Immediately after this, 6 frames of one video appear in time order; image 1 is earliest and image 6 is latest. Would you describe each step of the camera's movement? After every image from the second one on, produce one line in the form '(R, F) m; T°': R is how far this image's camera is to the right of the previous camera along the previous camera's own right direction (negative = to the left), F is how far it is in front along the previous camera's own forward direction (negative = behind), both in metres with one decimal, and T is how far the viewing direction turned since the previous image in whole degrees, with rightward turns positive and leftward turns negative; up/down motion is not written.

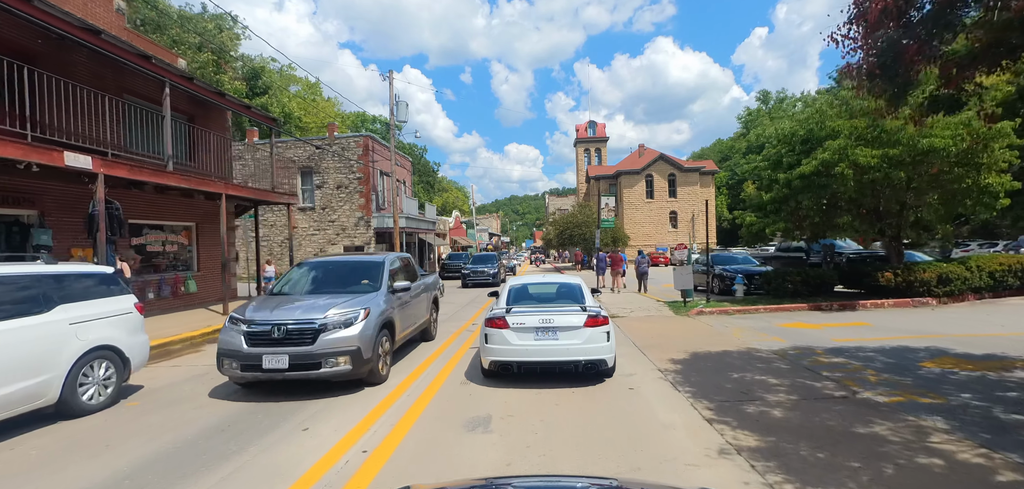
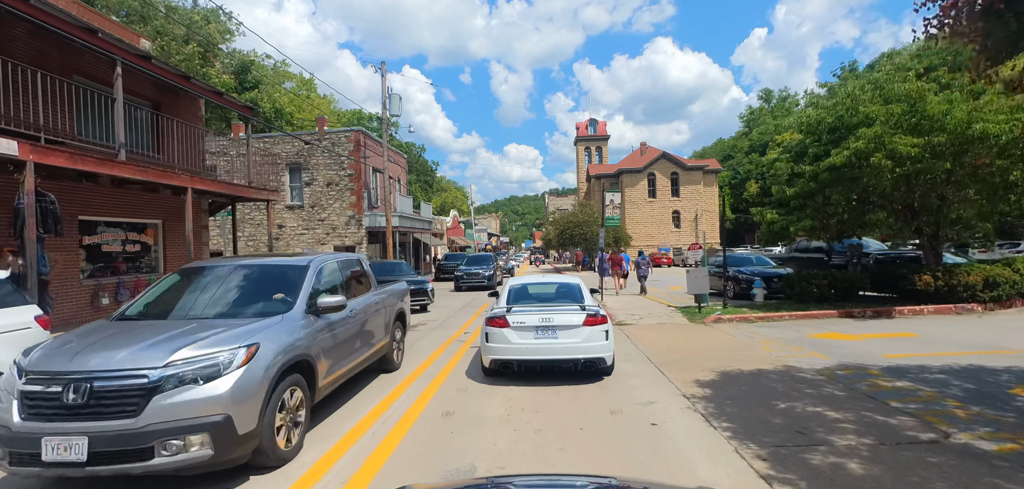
(+0.1, +1.3) m; 0°
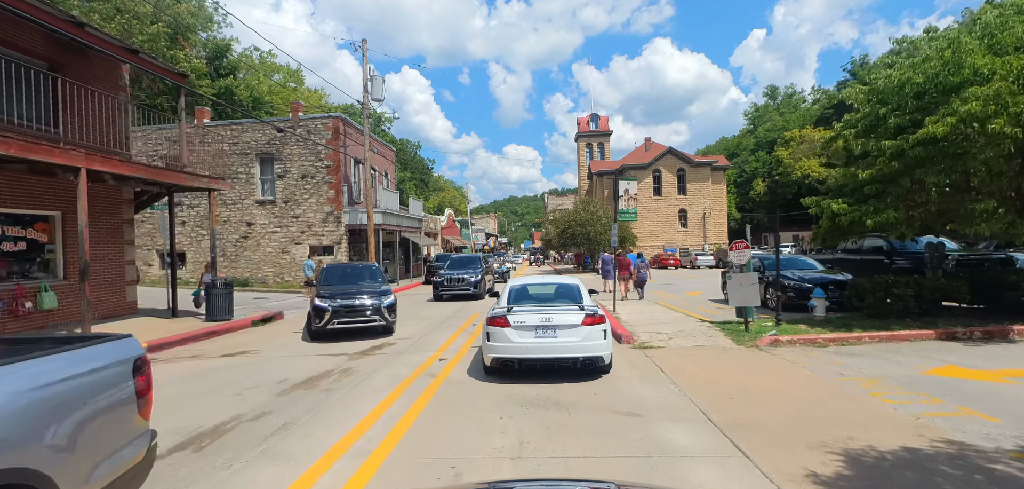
(+0.2, +2.8) m; 0°
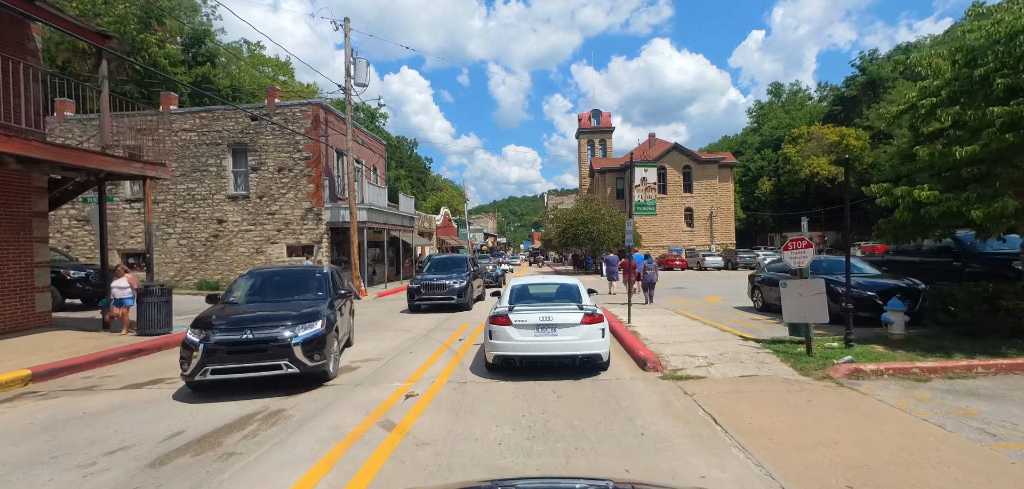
(+0.1, +2.2) m; 0°
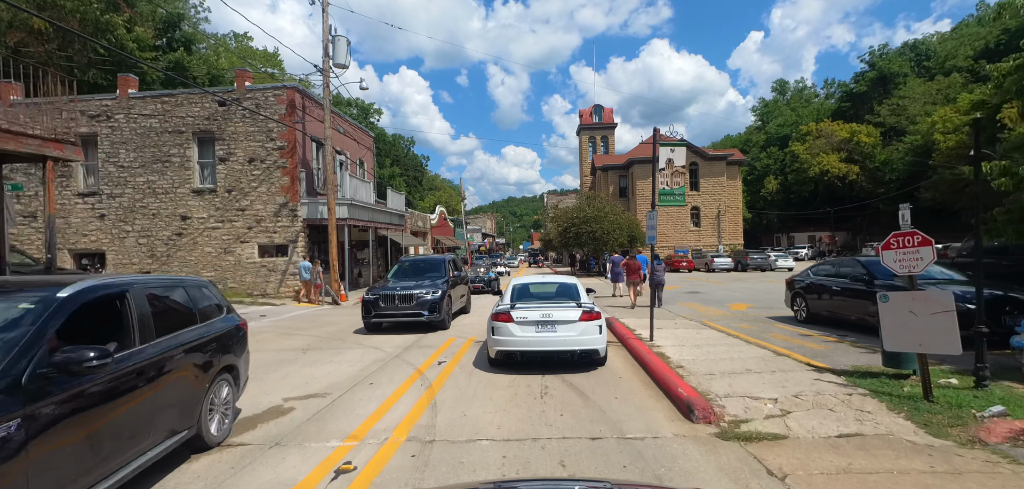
(+0.1, +2.2) m; 0°
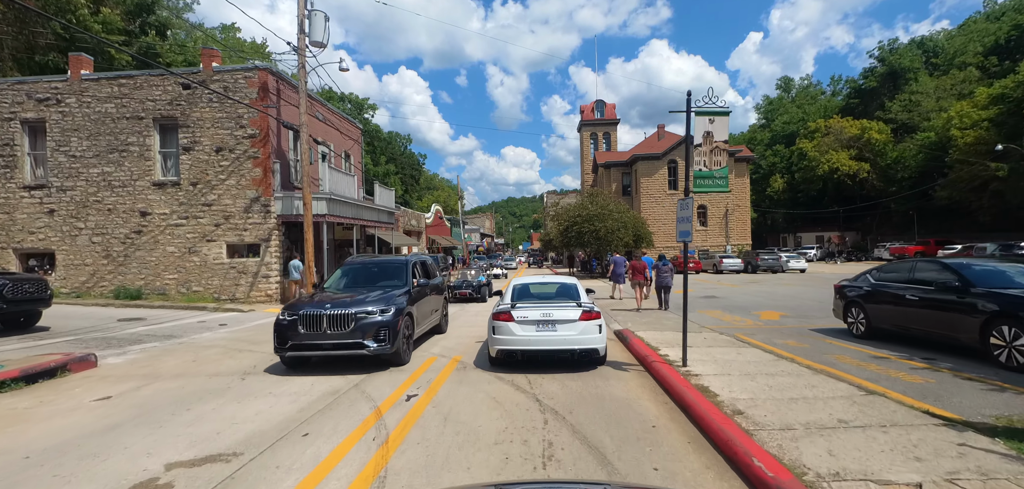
(+0.1, +2.0) m; 0°
